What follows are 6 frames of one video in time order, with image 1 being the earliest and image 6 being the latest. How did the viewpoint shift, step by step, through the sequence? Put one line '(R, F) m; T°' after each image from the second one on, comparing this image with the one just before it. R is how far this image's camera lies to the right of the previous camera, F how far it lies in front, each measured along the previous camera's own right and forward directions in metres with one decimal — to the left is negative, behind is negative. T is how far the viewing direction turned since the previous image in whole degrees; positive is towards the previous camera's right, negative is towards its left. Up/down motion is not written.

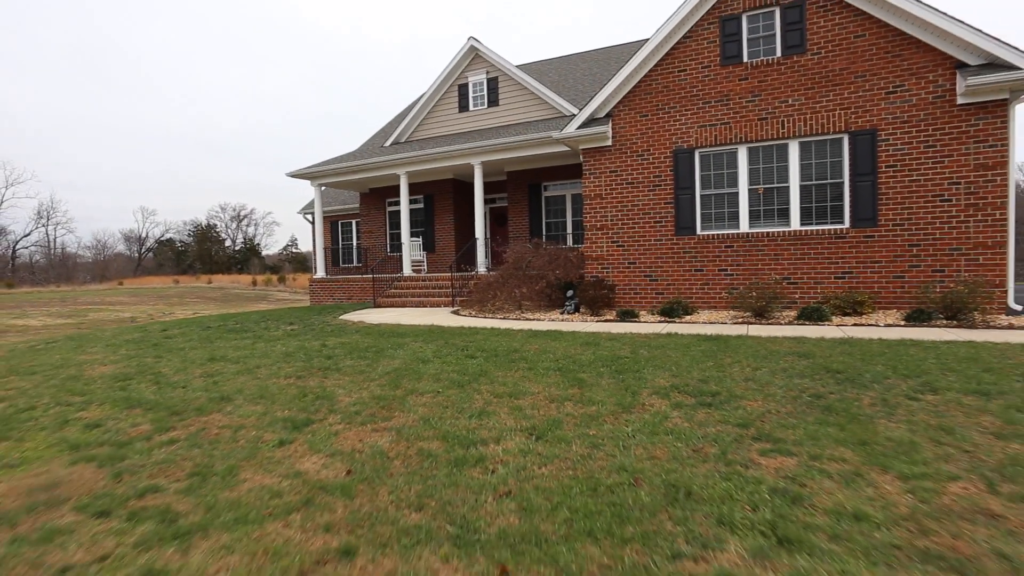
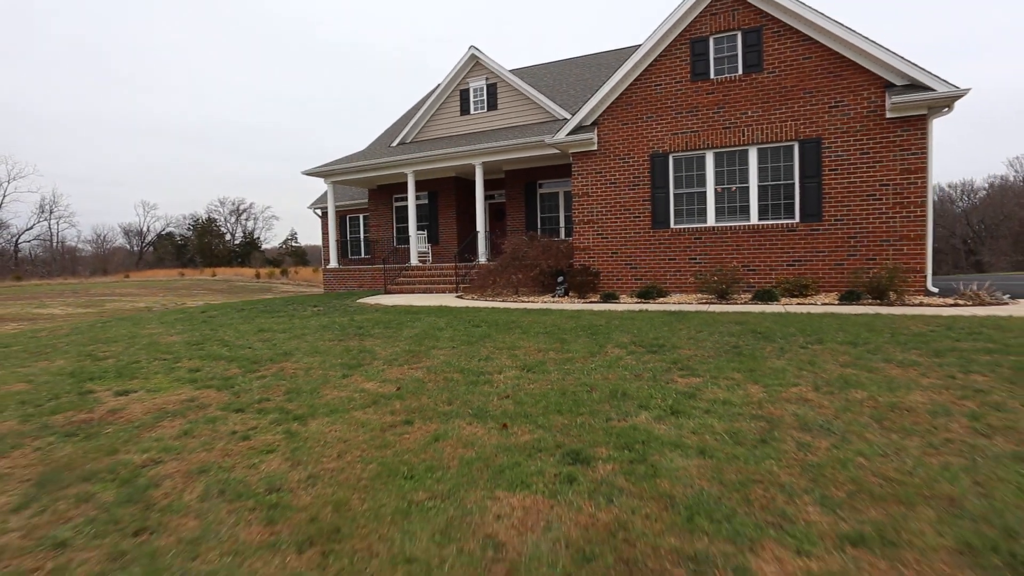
(0.0, -1.5) m; 0°
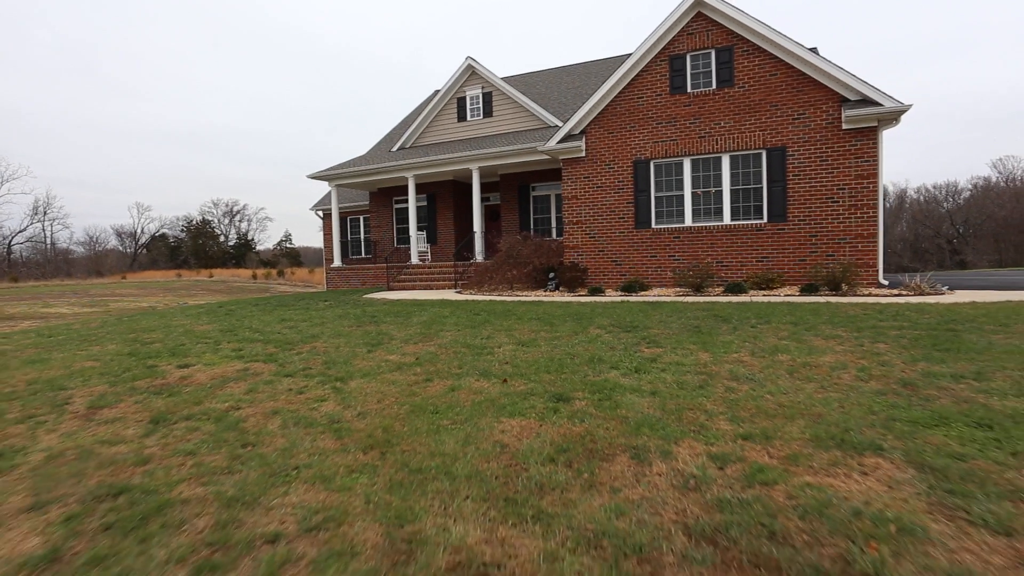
(0.0, -1.0) m; +1°
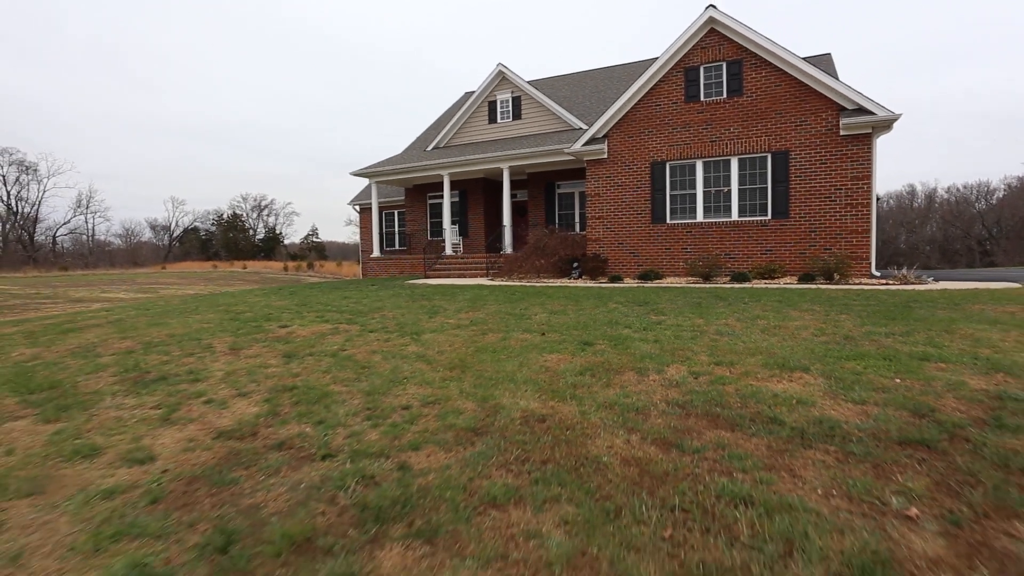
(-0.2, -1.5) m; -2°
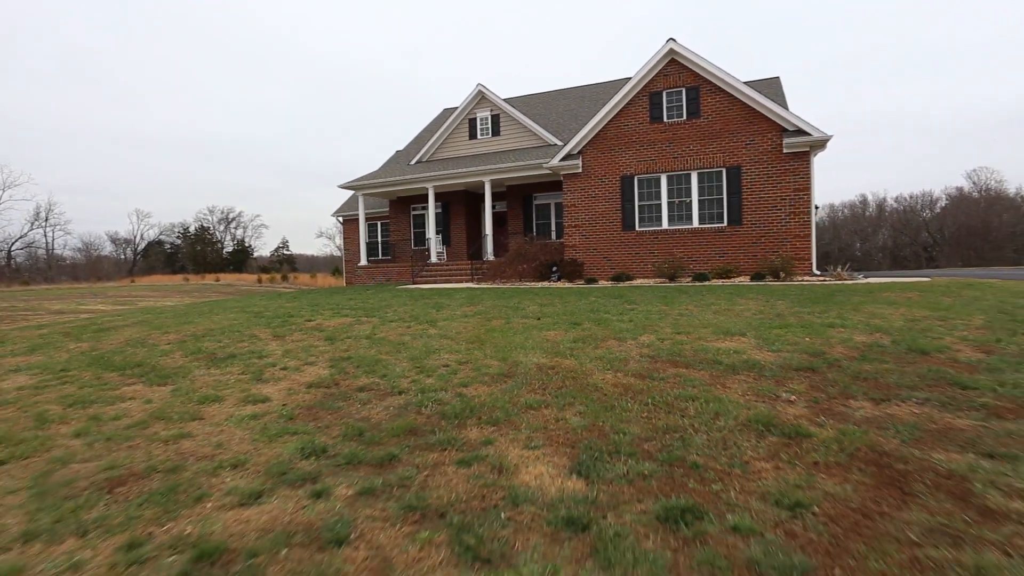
(-0.4, -1.3) m; +3°
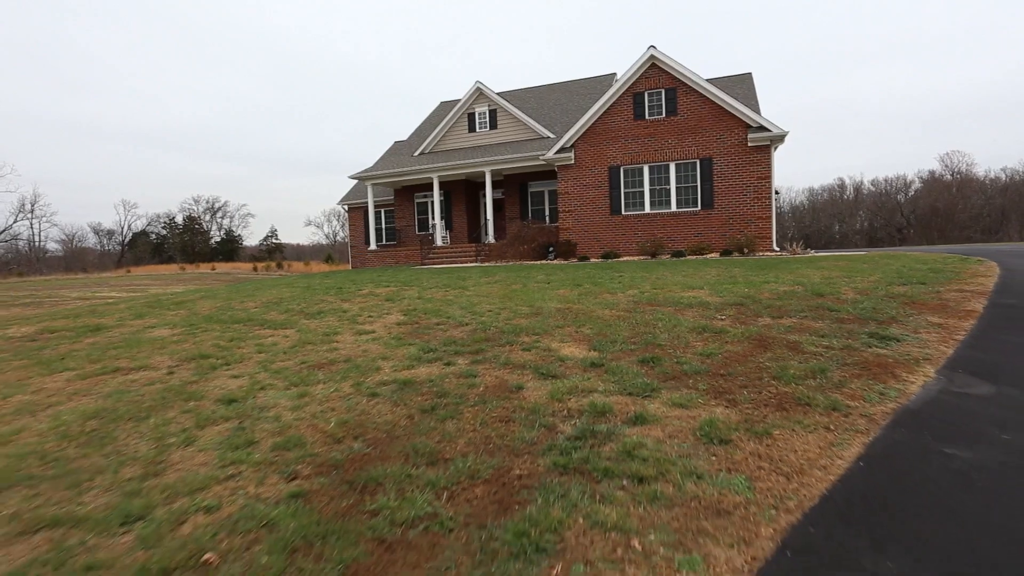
(-0.5, -2.1) m; +1°
